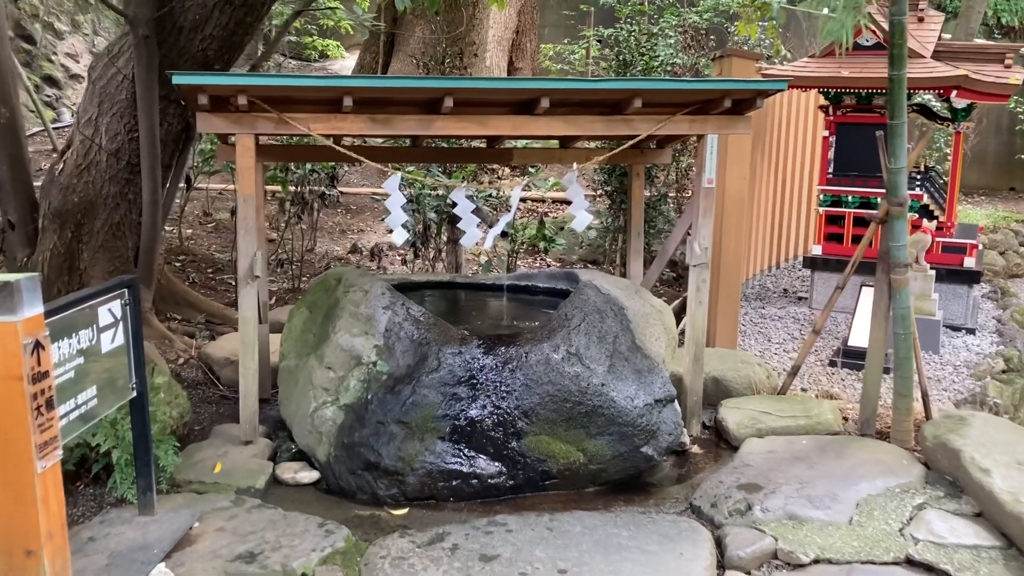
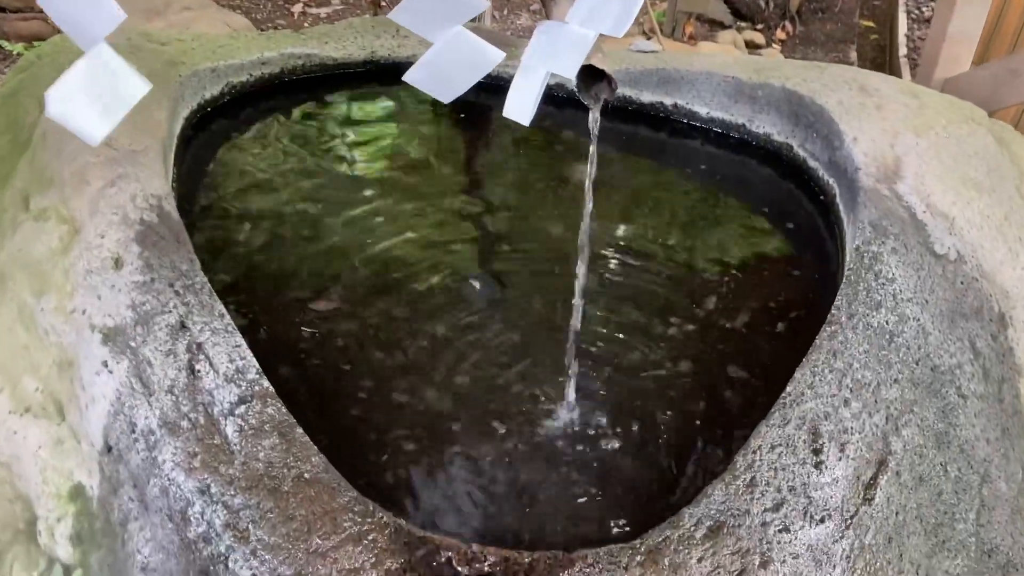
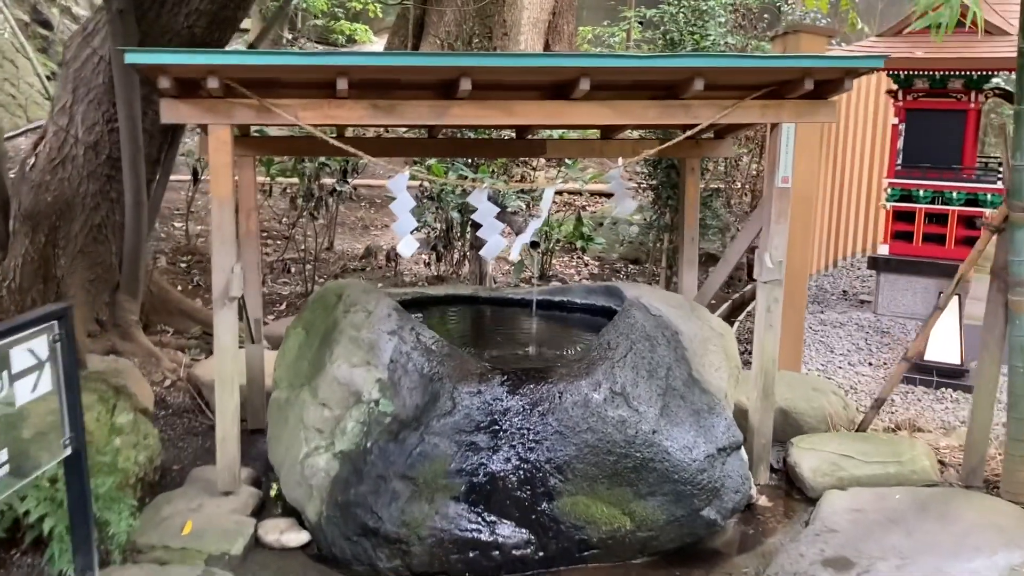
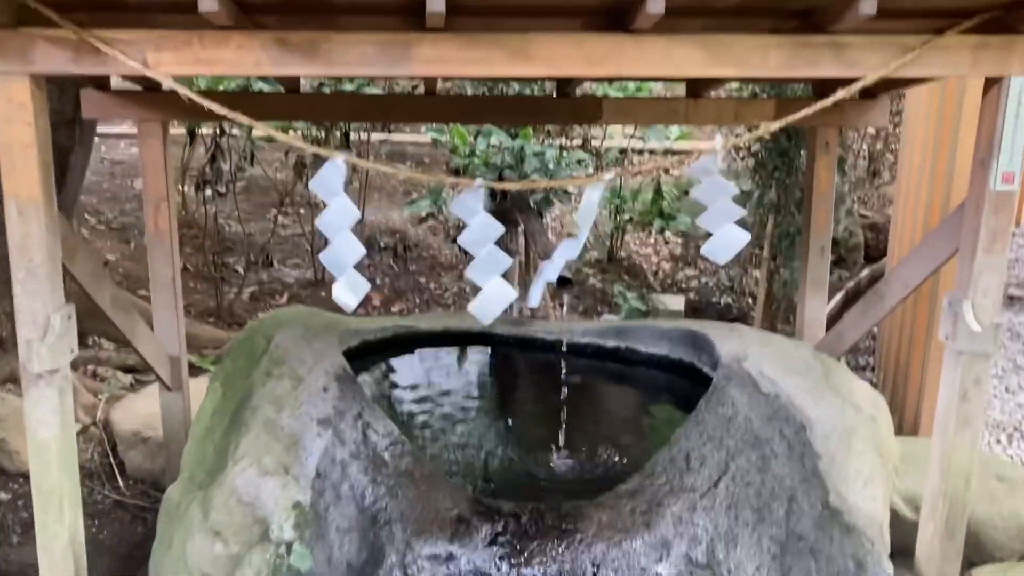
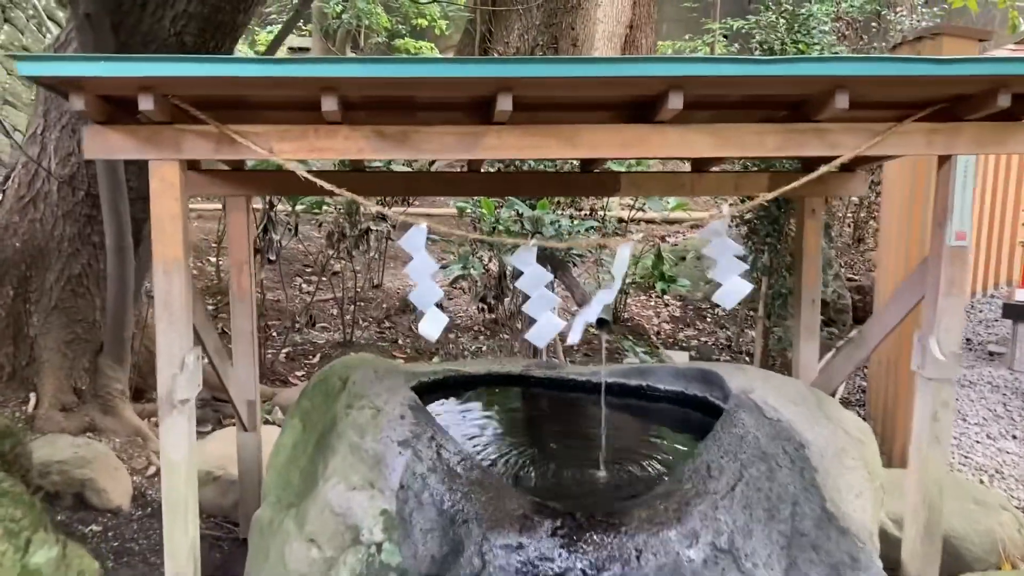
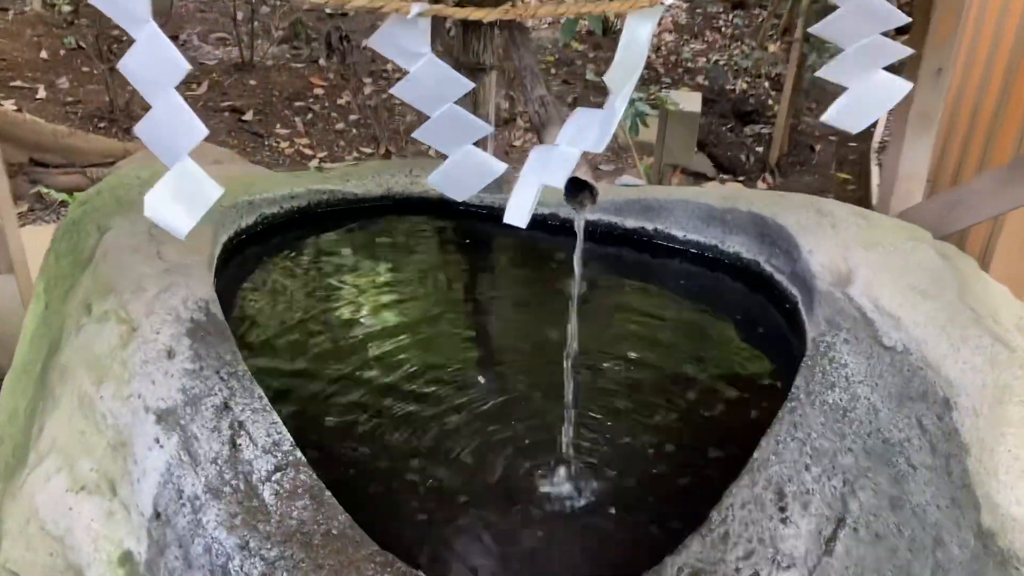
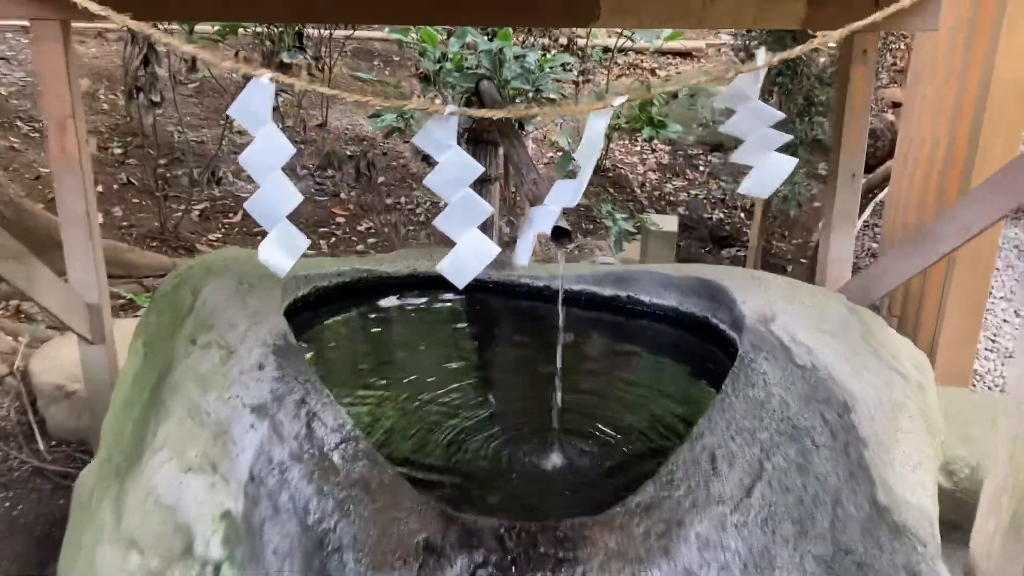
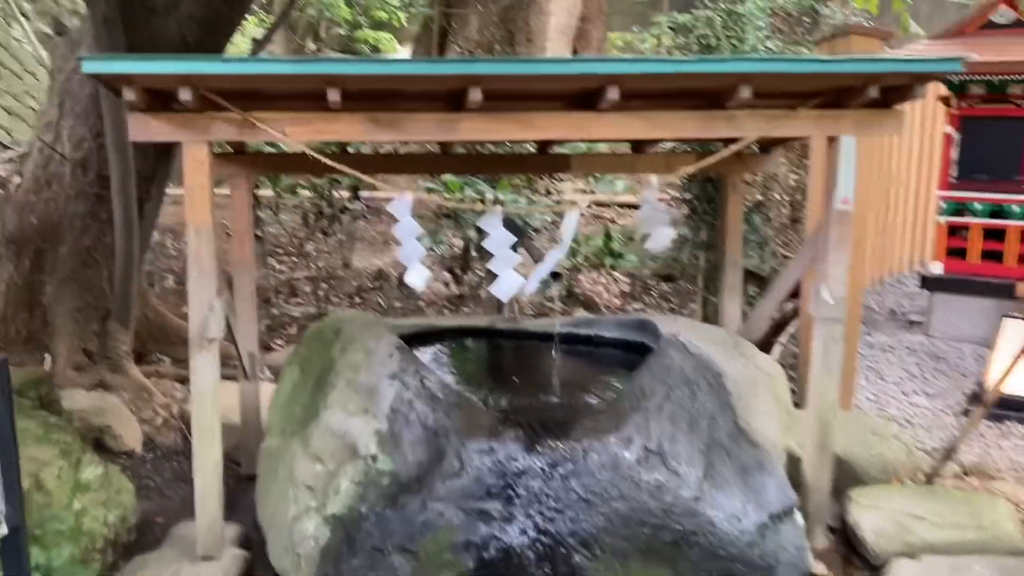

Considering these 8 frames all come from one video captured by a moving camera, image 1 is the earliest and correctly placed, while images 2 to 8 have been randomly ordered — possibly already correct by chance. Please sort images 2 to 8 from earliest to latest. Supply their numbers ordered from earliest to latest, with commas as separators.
3, 8, 5, 4, 7, 6, 2
